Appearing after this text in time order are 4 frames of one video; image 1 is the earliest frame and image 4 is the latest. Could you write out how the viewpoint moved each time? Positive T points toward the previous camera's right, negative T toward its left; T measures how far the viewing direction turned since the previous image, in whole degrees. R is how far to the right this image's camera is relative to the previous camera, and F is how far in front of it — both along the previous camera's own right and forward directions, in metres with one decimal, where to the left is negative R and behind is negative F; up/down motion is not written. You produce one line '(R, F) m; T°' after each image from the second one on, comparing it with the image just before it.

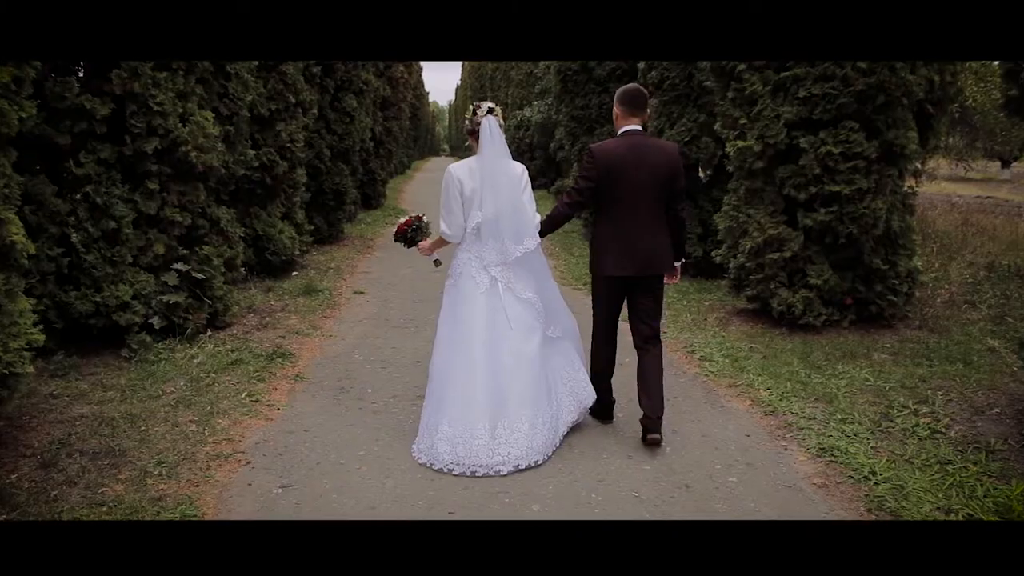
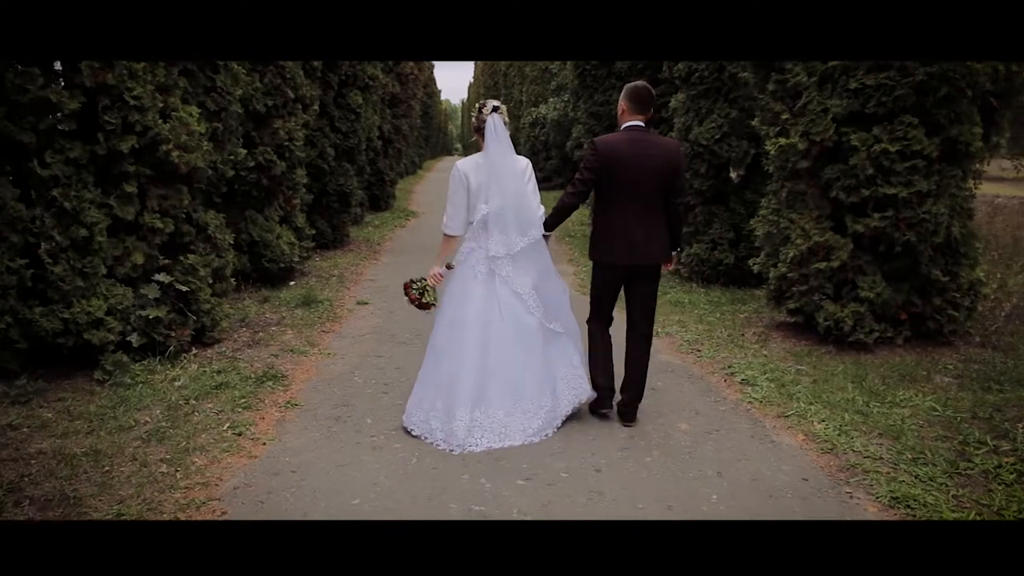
(0.0, +0.7) m; -1°
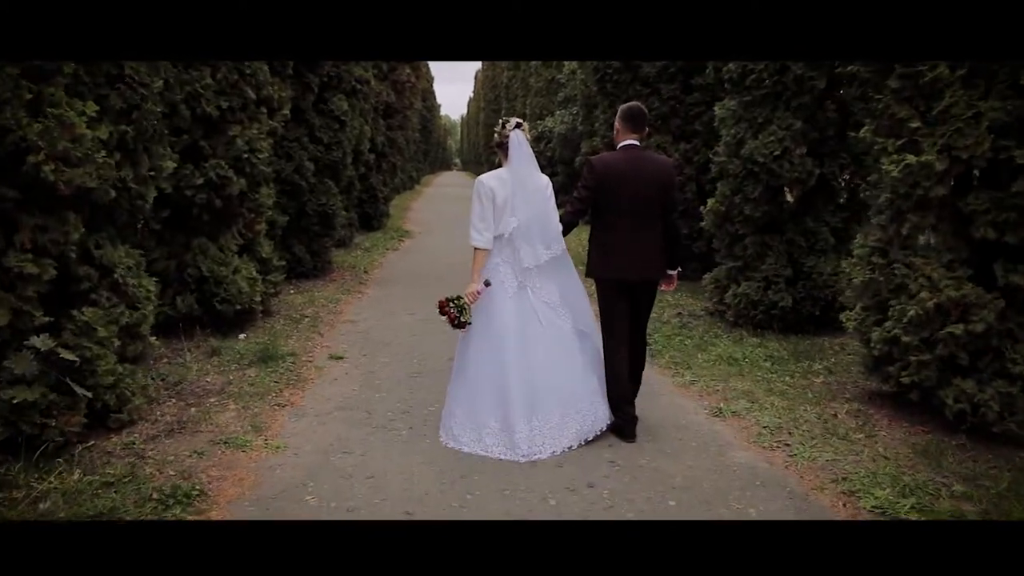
(-0.1, +1.8) m; 0°
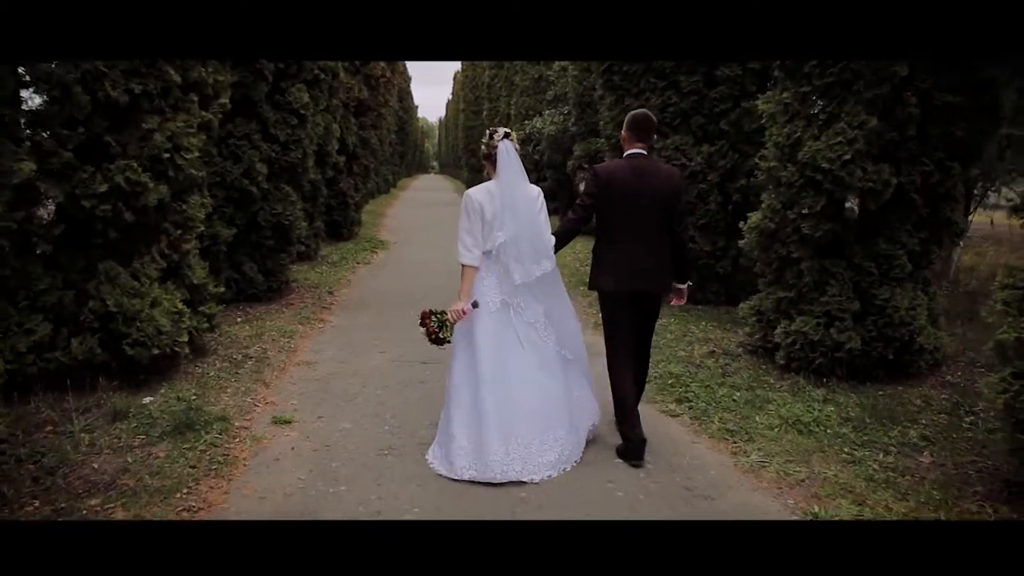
(-0.2, +1.6) m; +2°
